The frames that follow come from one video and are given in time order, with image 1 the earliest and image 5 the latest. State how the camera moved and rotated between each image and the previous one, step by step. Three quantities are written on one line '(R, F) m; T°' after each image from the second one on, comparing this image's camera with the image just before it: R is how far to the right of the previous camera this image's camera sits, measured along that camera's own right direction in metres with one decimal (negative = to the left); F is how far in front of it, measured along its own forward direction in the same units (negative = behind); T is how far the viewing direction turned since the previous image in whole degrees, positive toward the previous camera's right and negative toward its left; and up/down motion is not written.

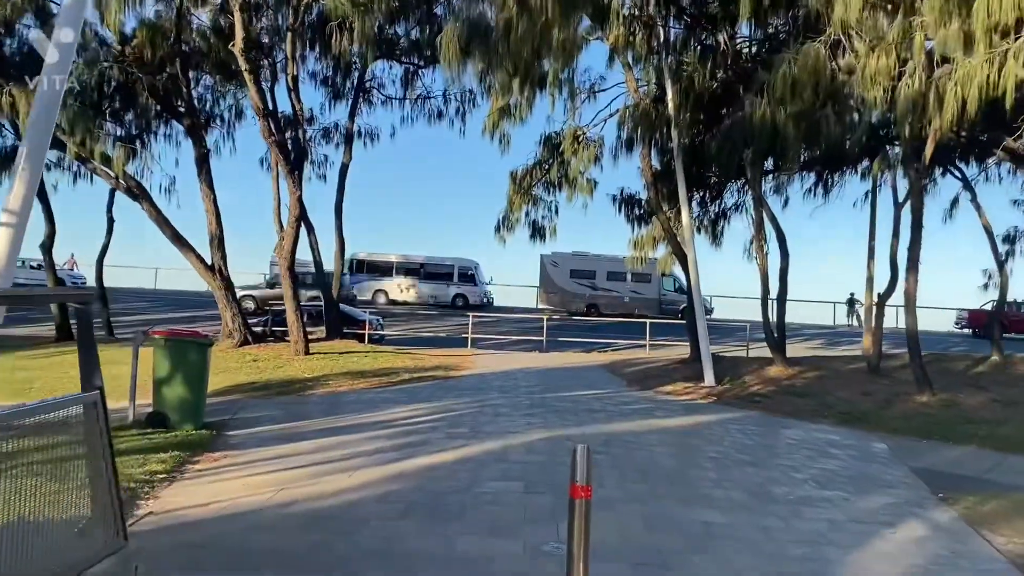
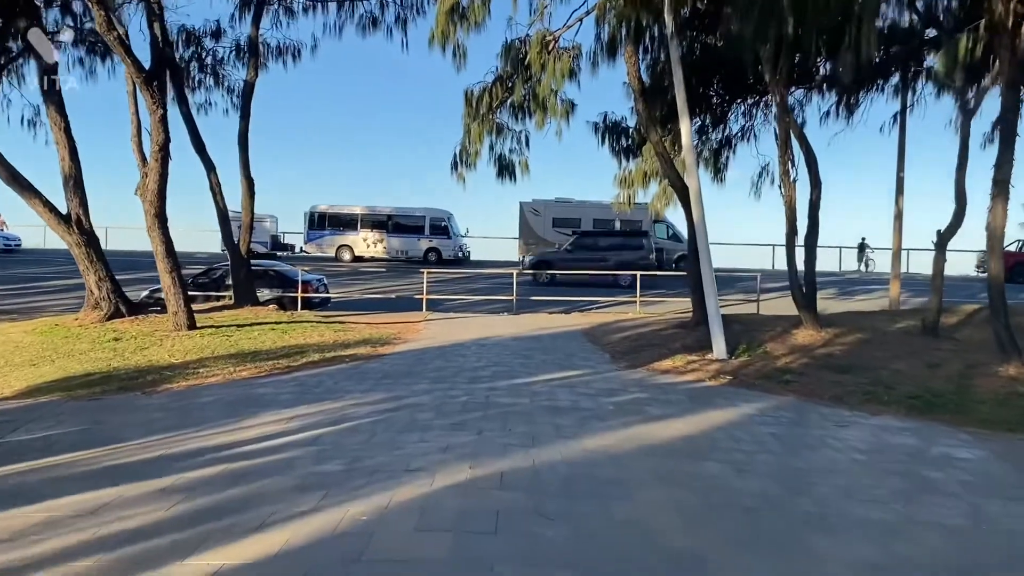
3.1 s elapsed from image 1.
(+0.7, +4.5) m; 0°
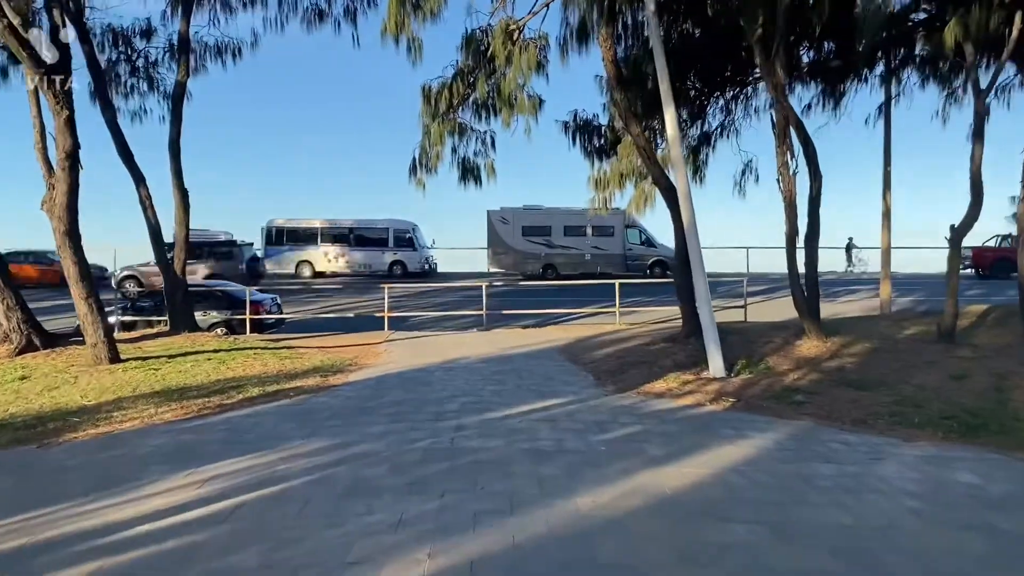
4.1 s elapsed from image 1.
(0.0, +1.7) m; +2°
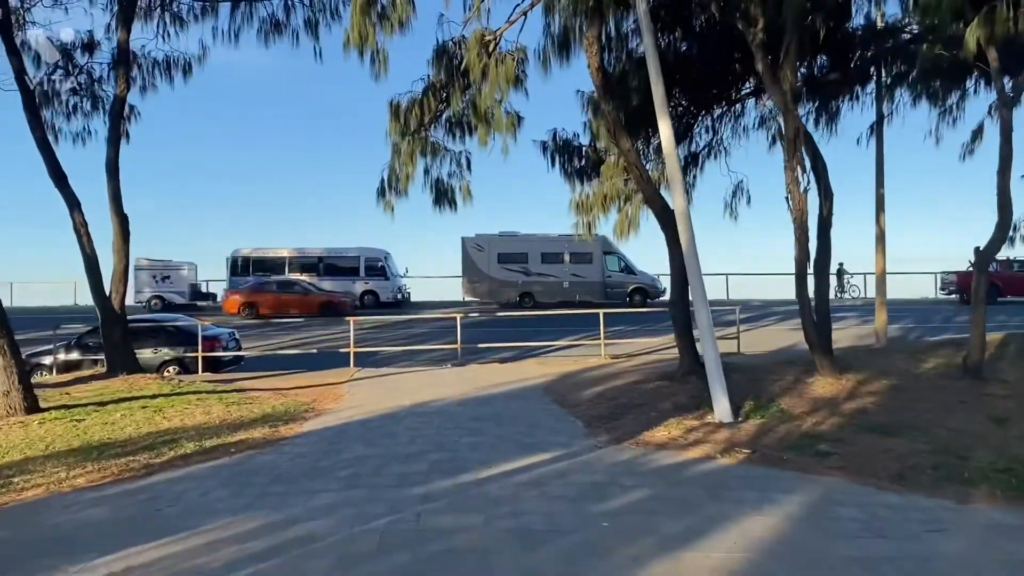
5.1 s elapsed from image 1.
(0.0, +1.5) m; +2°
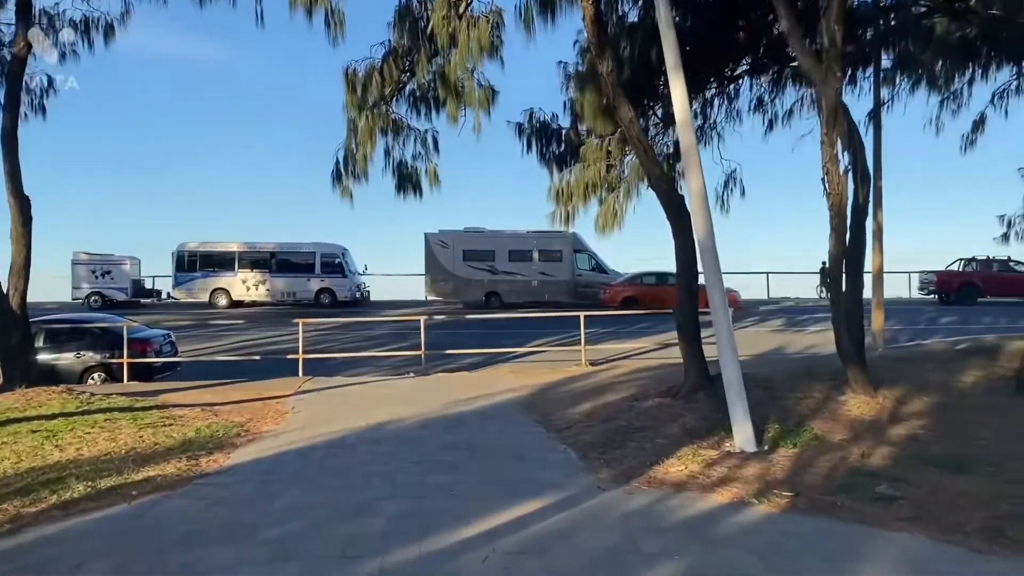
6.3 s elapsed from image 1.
(-0.2, +2.0) m; +3°
